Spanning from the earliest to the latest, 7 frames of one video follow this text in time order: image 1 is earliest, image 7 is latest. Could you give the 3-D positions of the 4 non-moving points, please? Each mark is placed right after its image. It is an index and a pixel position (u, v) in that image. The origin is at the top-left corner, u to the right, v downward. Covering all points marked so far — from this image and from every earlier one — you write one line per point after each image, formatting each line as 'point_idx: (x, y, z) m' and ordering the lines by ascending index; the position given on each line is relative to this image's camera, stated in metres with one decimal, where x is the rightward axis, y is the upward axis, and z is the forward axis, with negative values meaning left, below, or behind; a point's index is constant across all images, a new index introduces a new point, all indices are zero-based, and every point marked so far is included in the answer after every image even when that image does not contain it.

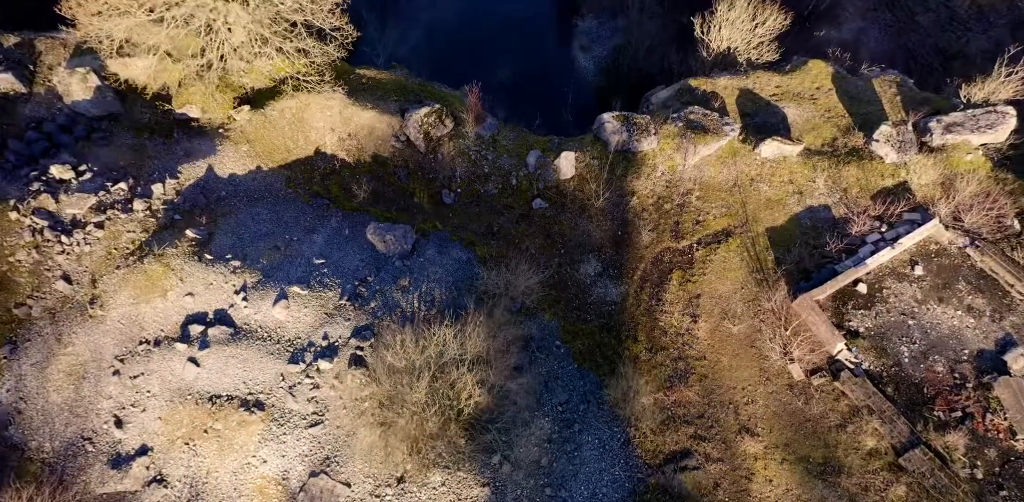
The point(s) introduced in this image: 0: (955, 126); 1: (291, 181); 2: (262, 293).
0: (+14.0, +3.9, +18.6) m
1: (-7.3, +2.3, +19.5) m
2: (-6.6, -1.2, +15.6) m
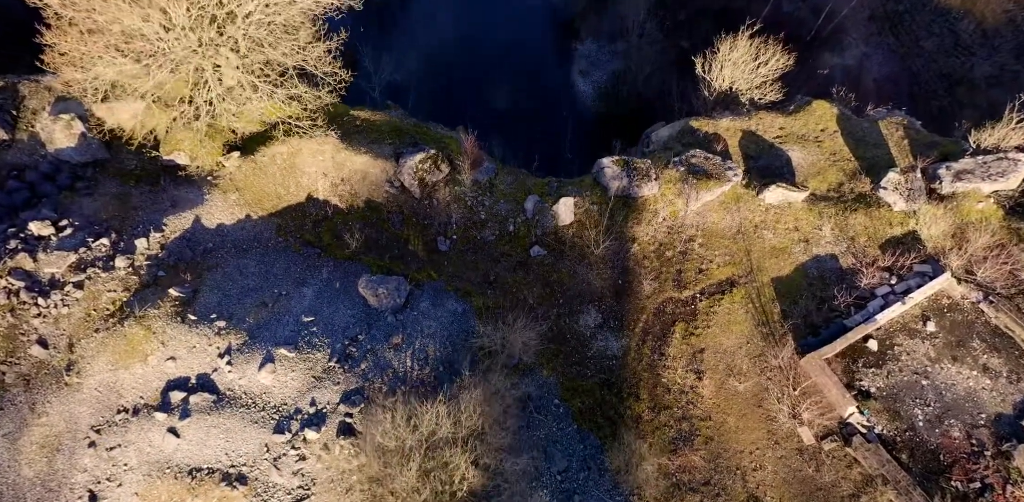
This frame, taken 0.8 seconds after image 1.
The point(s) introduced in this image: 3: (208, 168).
0: (+13.9, +2.4, +18.1) m
1: (-7.4, +0.7, +18.9) m
2: (-6.7, -2.7, +14.9) m
3: (-9.7, +2.6, +18.8) m
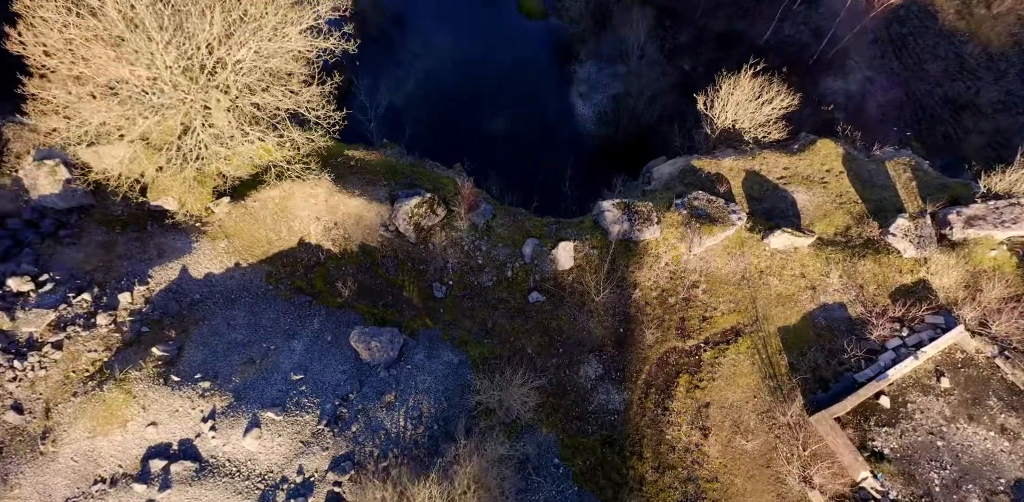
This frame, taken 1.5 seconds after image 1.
0: (+13.8, +0.9, +17.5) m
1: (-7.4, -0.8, +18.3) m
2: (-6.8, -4.1, +14.3) m
3: (-9.8, +1.1, +18.3) m
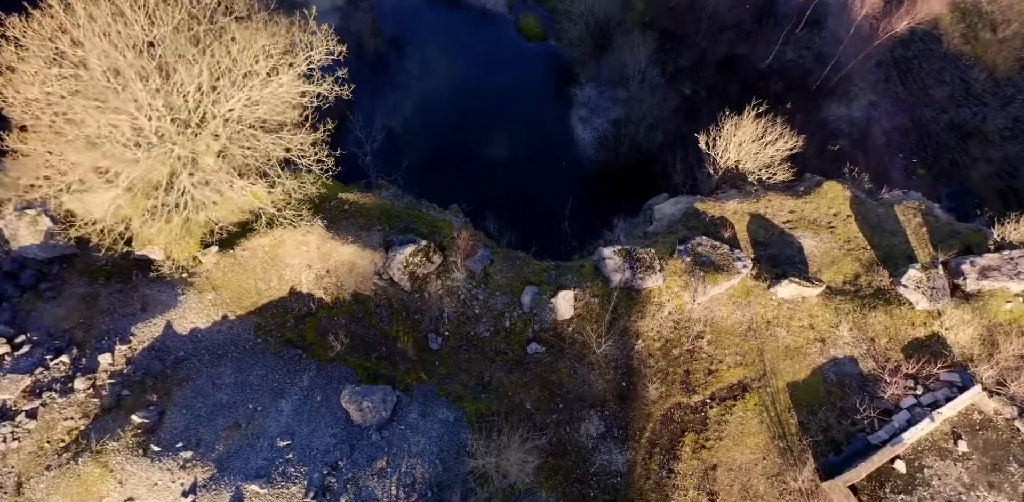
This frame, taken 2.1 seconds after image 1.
0: (+13.7, -0.6, +16.9) m
1: (-7.5, -2.3, +17.7) m
2: (-6.8, -5.6, +13.6) m
3: (-9.9, -0.4, +17.7) m
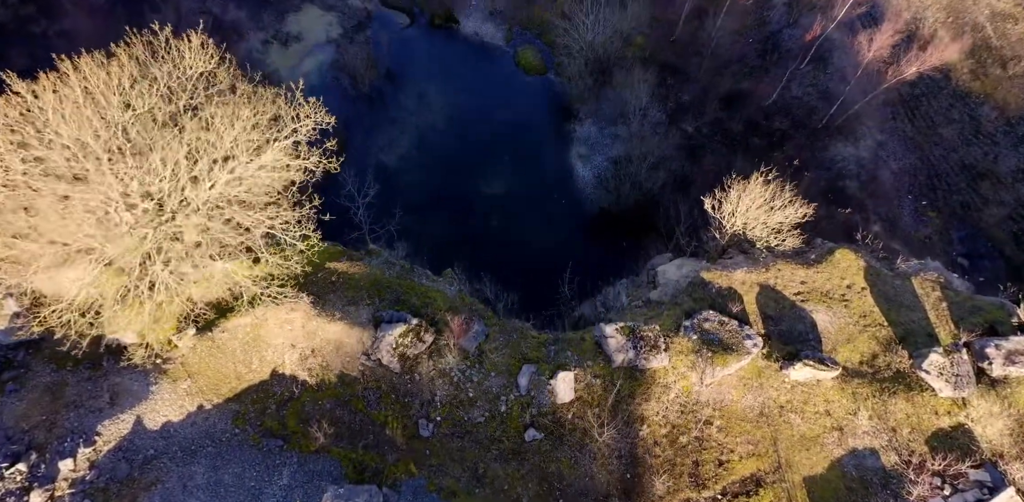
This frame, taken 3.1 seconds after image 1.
0: (+13.6, -2.9, +15.8) m
1: (-7.6, -4.7, +16.5) m
2: (-6.9, -7.8, +12.4) m
3: (-10.0, -2.7, +16.6) m
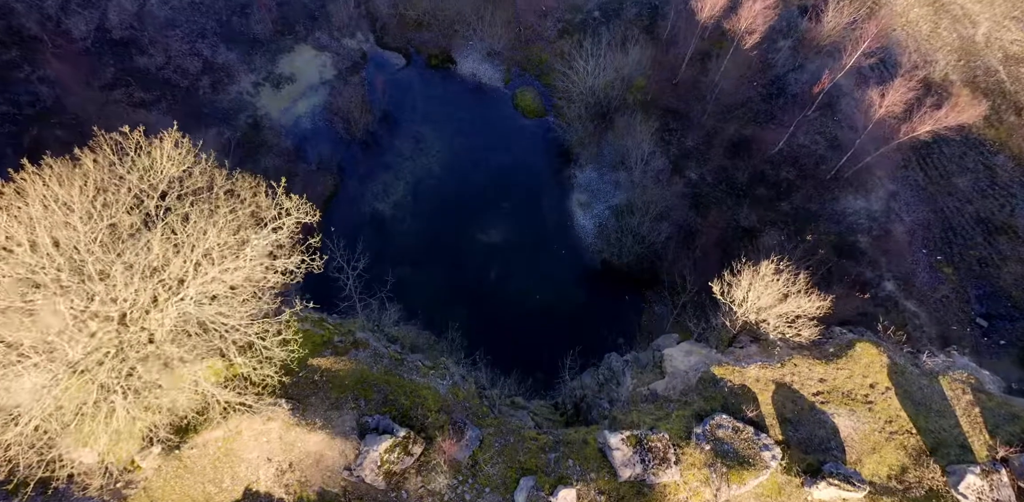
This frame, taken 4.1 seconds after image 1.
0: (+13.5, -5.7, +14.3) m
1: (-7.7, -7.5, +15.0) m
2: (-7.0, -10.6, +10.8) m
3: (-10.1, -5.6, +15.1) m
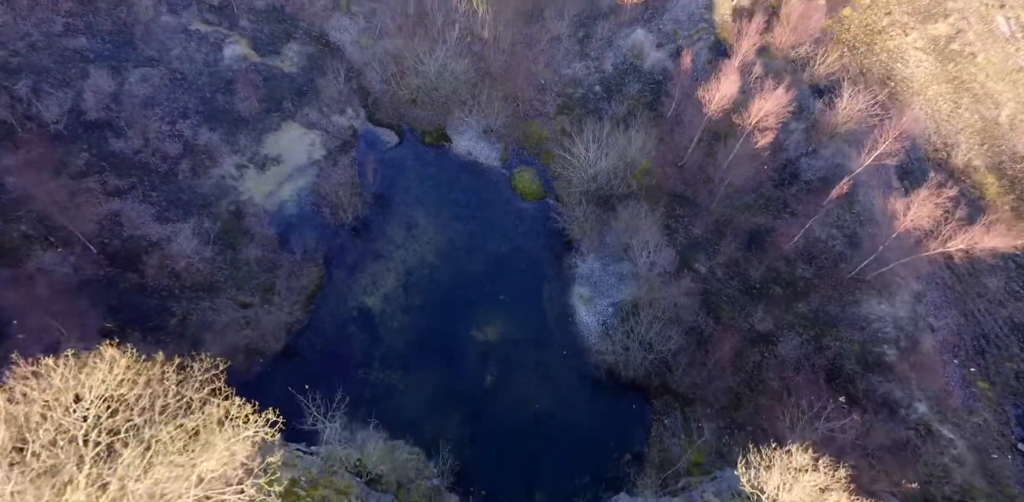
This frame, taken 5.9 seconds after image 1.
0: (+13.4, -10.9, +11.6) m
1: (-7.8, -12.7, +12.2) m
2: (-7.2, -15.6, +7.8) m
3: (-10.2, -10.8, +12.3) m
